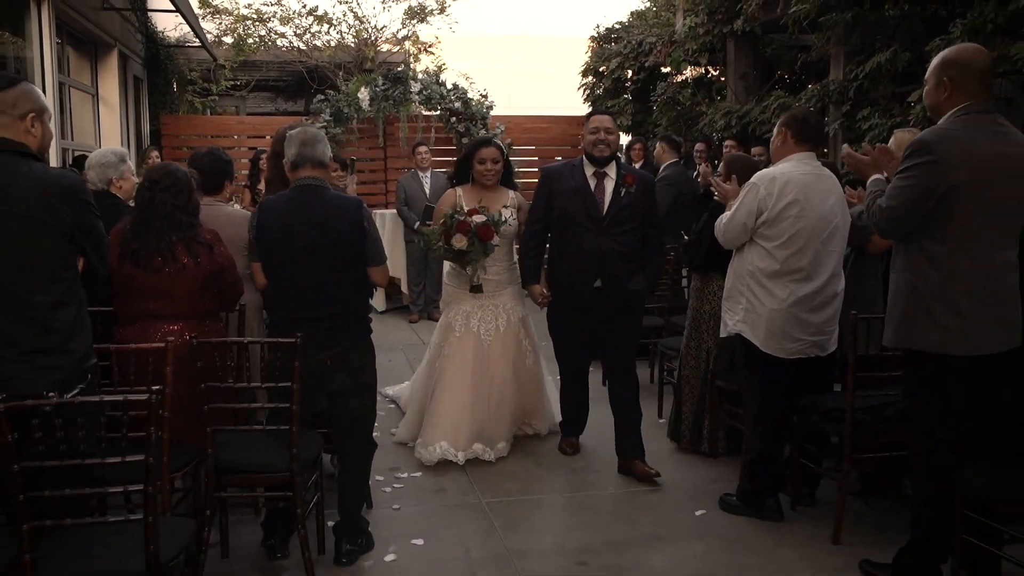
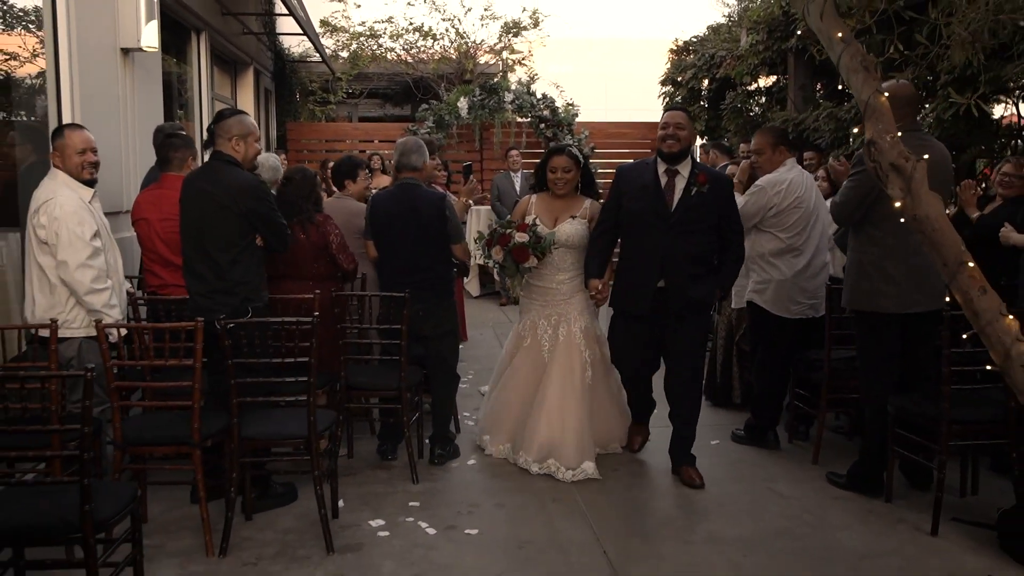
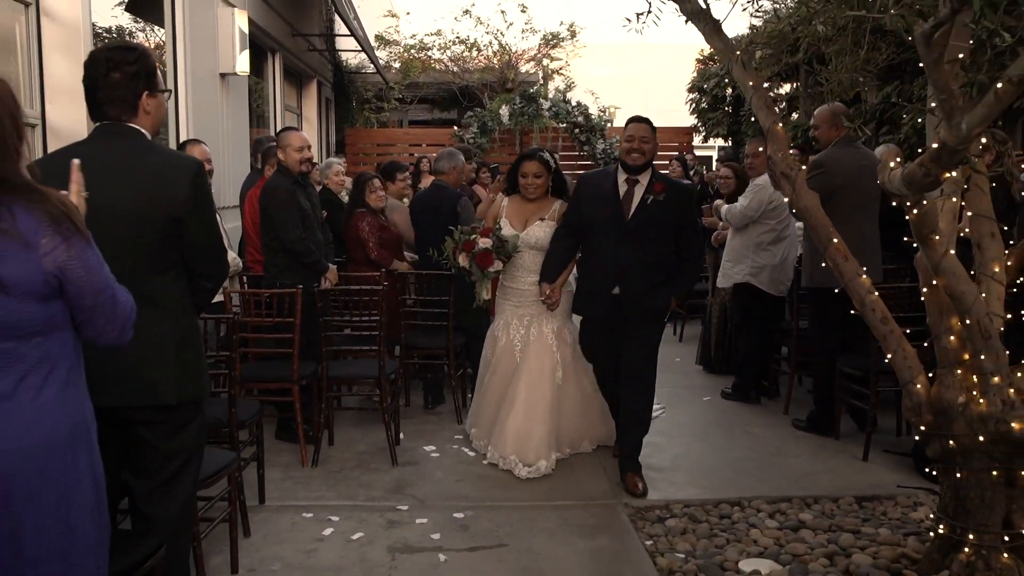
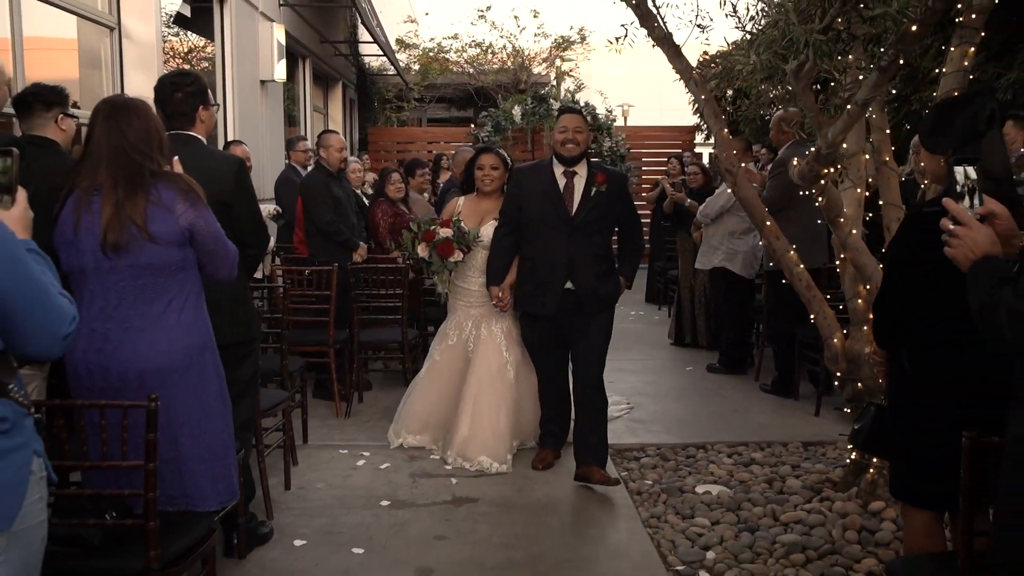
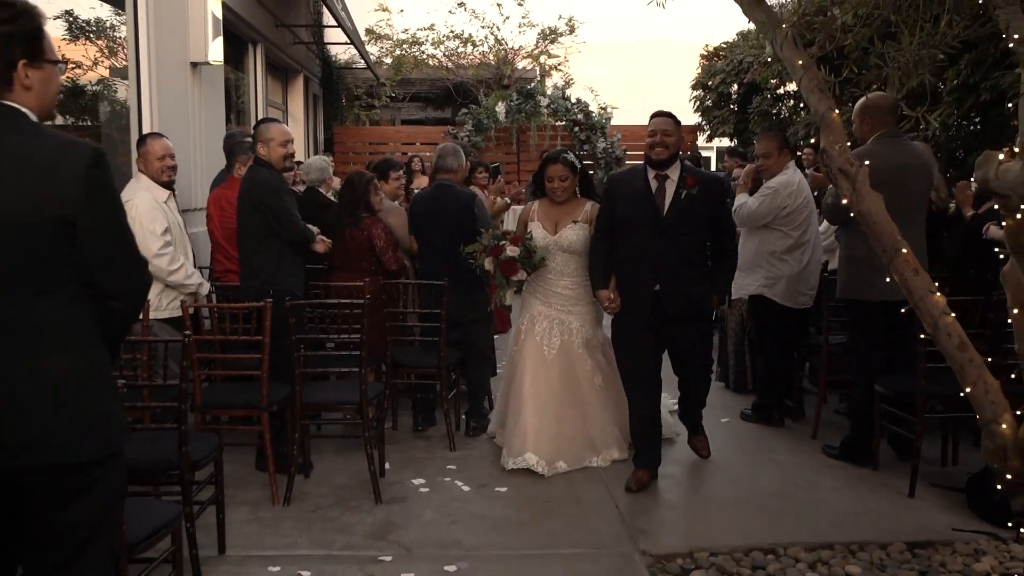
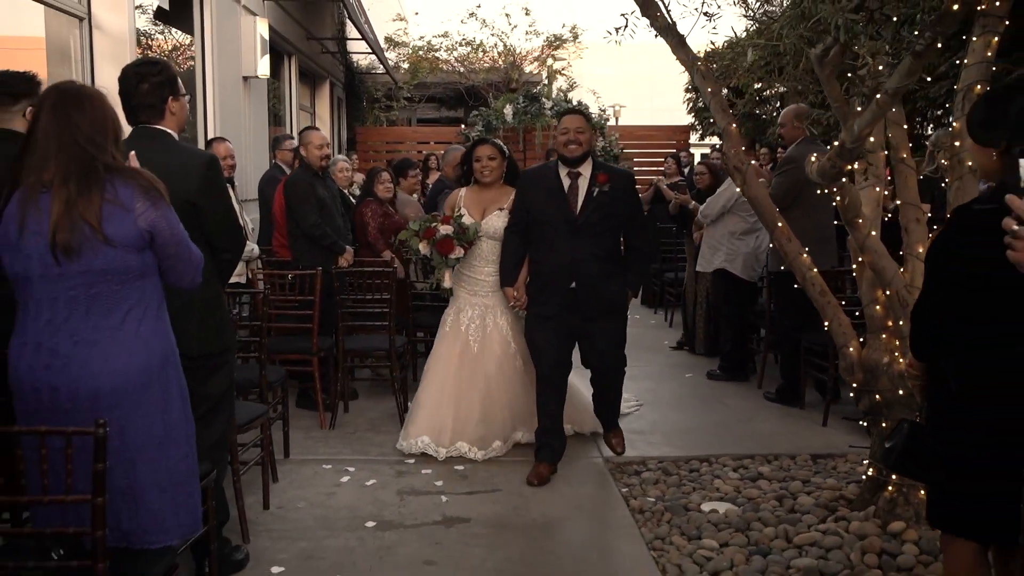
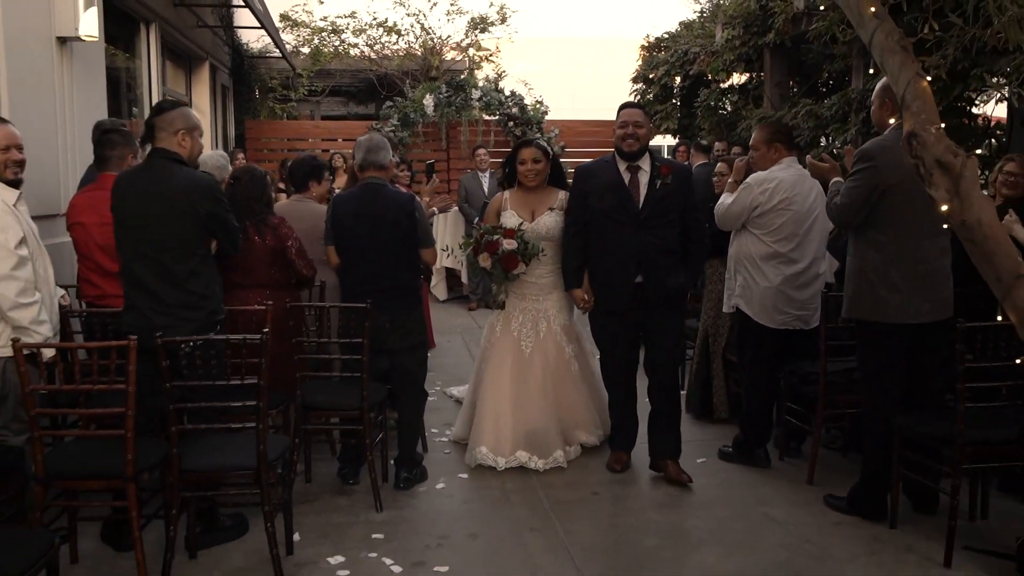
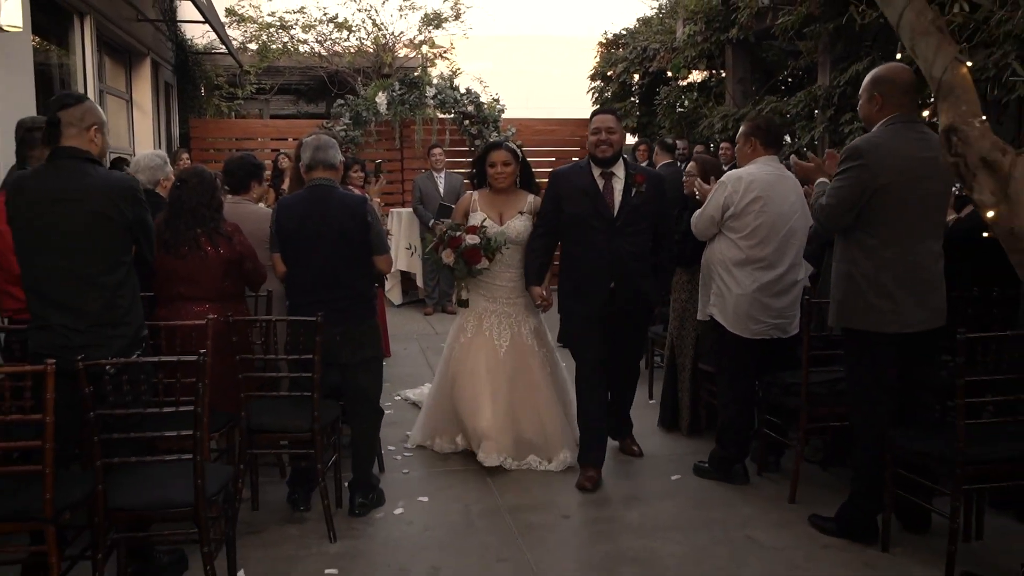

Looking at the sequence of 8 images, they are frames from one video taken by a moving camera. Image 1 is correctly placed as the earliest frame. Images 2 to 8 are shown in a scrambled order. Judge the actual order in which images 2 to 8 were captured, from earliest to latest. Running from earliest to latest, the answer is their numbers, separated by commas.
8, 7, 2, 5, 3, 6, 4
